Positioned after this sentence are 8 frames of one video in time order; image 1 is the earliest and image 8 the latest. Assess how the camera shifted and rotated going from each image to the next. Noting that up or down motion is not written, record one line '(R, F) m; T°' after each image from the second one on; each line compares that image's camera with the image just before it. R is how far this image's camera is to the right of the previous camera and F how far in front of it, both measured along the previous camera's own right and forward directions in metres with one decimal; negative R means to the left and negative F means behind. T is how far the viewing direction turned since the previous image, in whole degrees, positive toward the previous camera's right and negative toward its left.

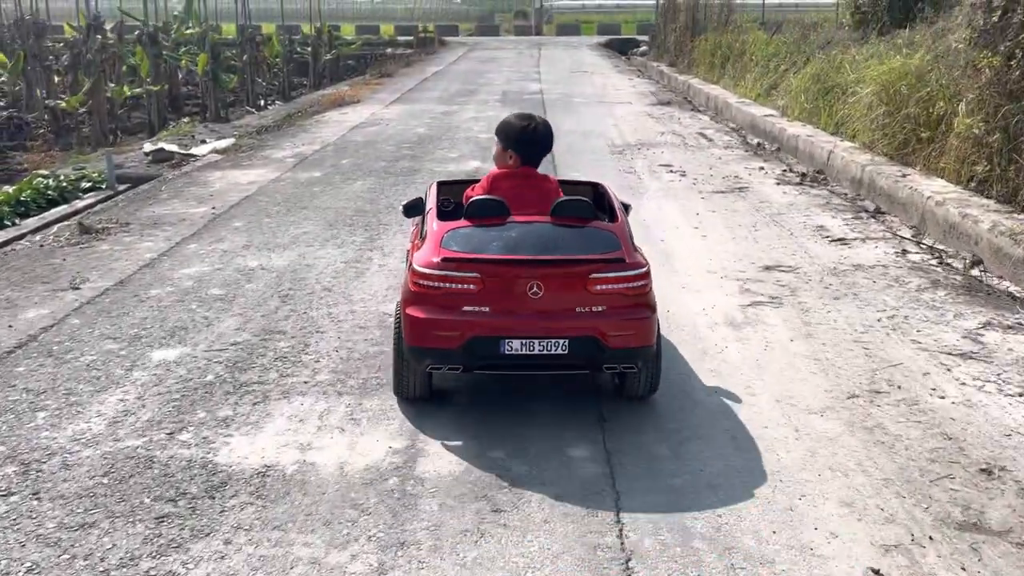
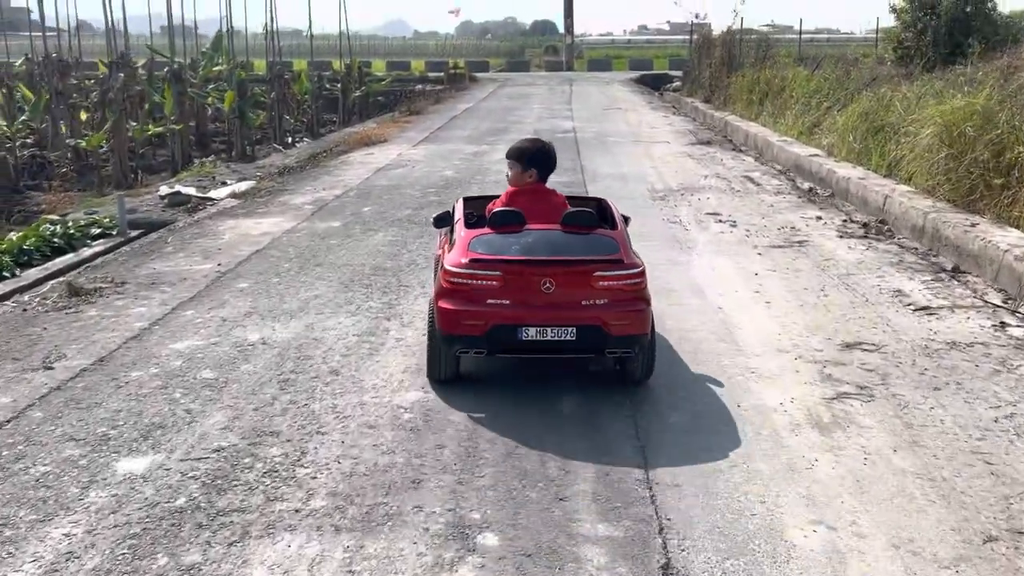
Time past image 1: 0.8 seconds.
(-0.1, +0.9) m; -2°
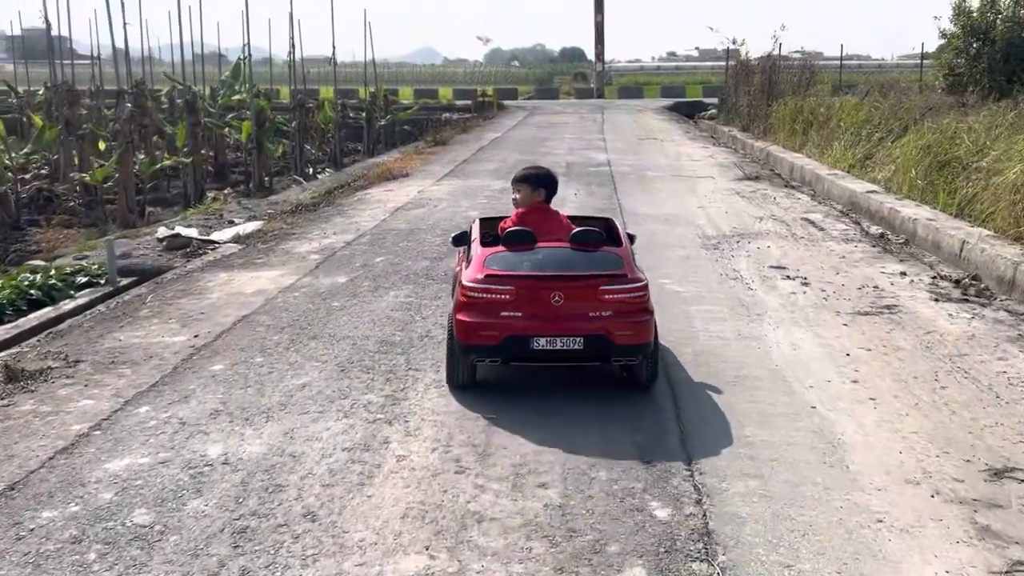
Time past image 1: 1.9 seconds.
(-0.1, +1.4) m; -2°
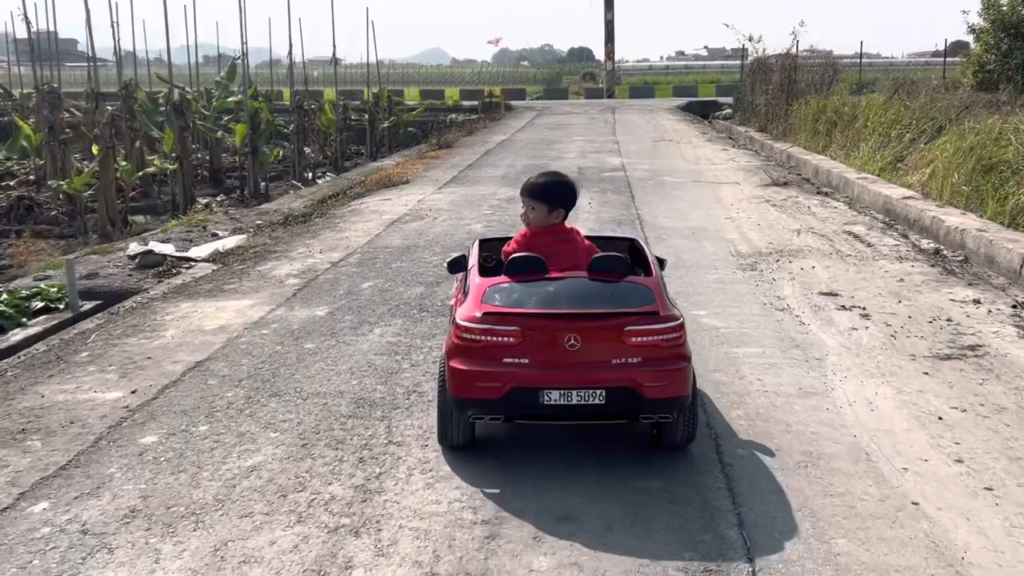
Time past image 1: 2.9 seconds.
(0.0, +1.3) m; -1°
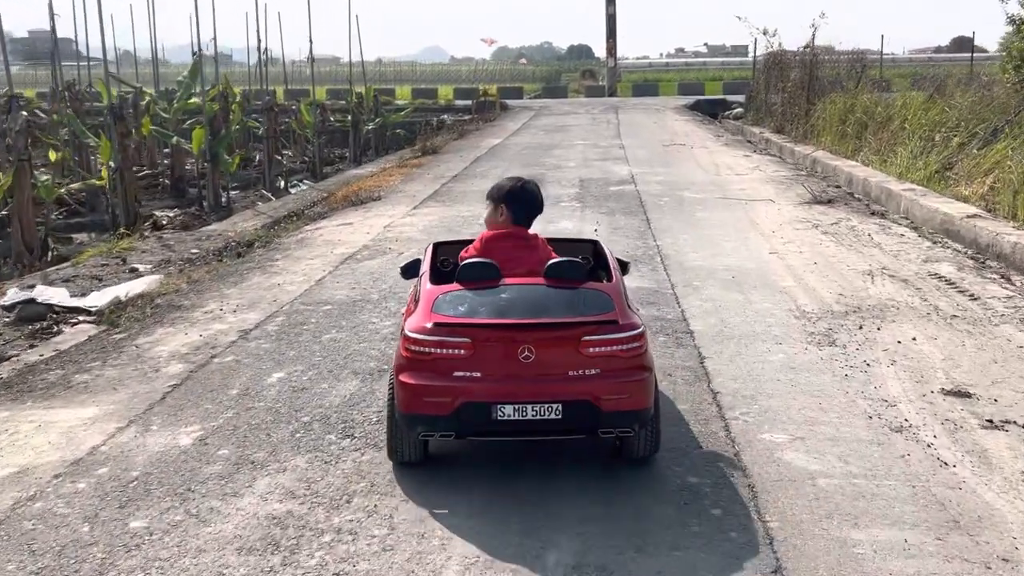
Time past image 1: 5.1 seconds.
(+0.2, +2.7) m; 0°
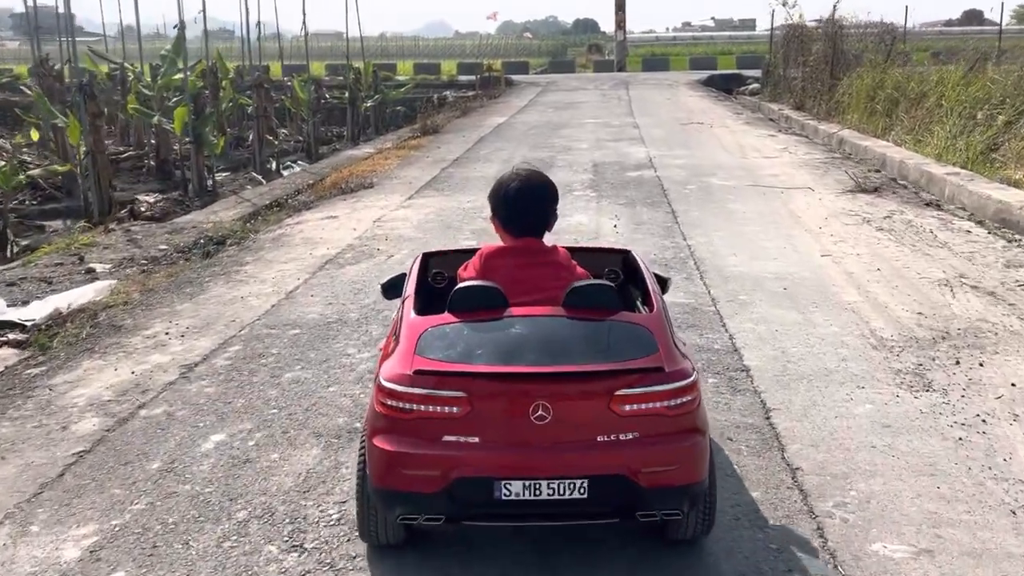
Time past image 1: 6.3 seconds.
(0.0, +1.4) m; 0°
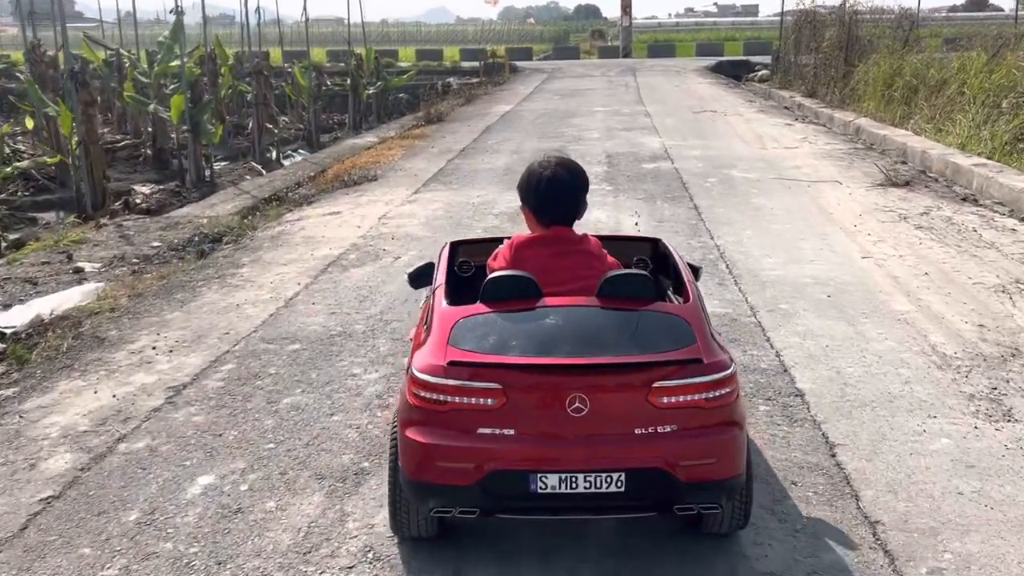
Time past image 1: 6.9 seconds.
(-0.1, +0.6) m; 0°
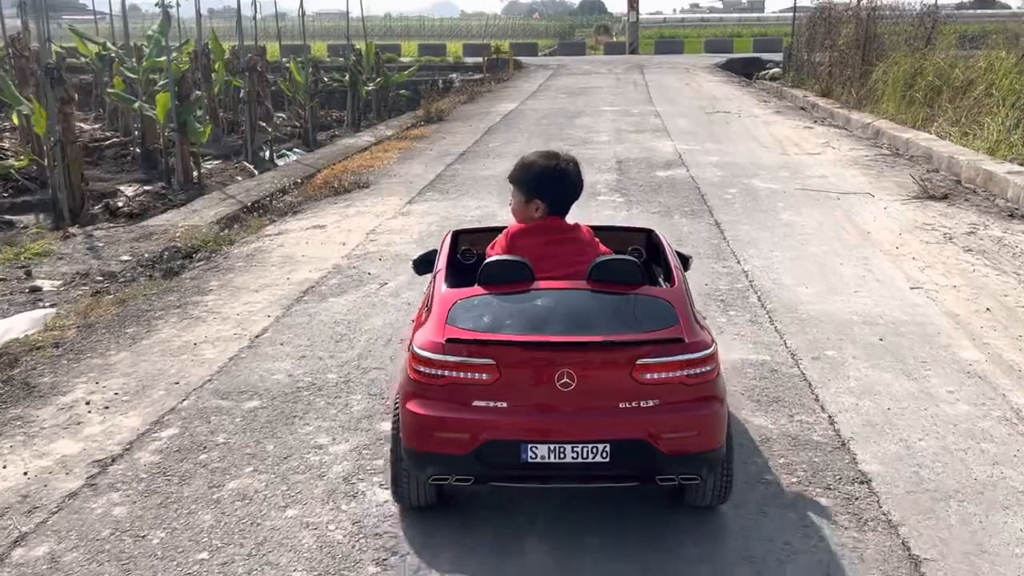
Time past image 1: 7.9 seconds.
(0.0, +0.9) m; 0°
